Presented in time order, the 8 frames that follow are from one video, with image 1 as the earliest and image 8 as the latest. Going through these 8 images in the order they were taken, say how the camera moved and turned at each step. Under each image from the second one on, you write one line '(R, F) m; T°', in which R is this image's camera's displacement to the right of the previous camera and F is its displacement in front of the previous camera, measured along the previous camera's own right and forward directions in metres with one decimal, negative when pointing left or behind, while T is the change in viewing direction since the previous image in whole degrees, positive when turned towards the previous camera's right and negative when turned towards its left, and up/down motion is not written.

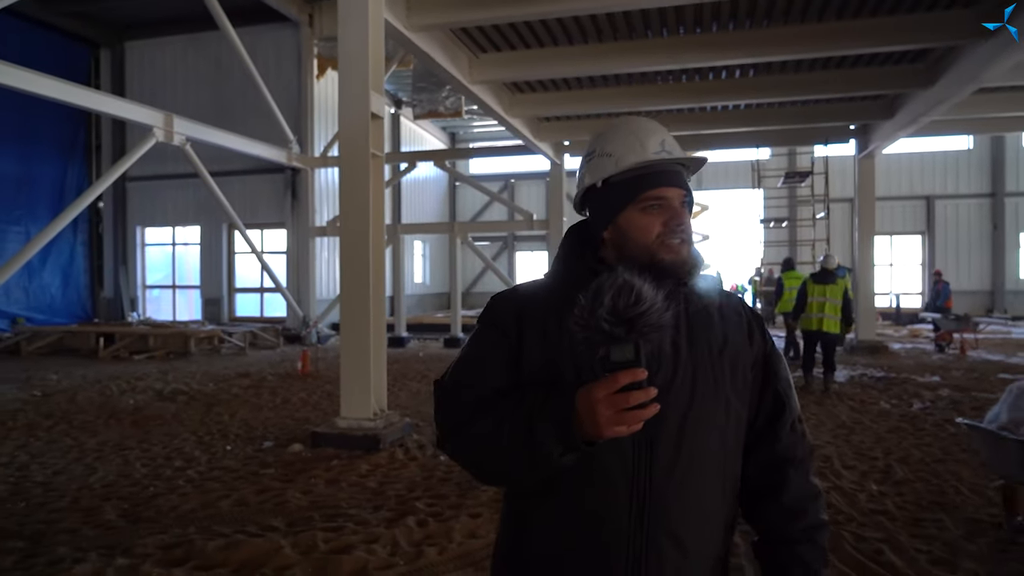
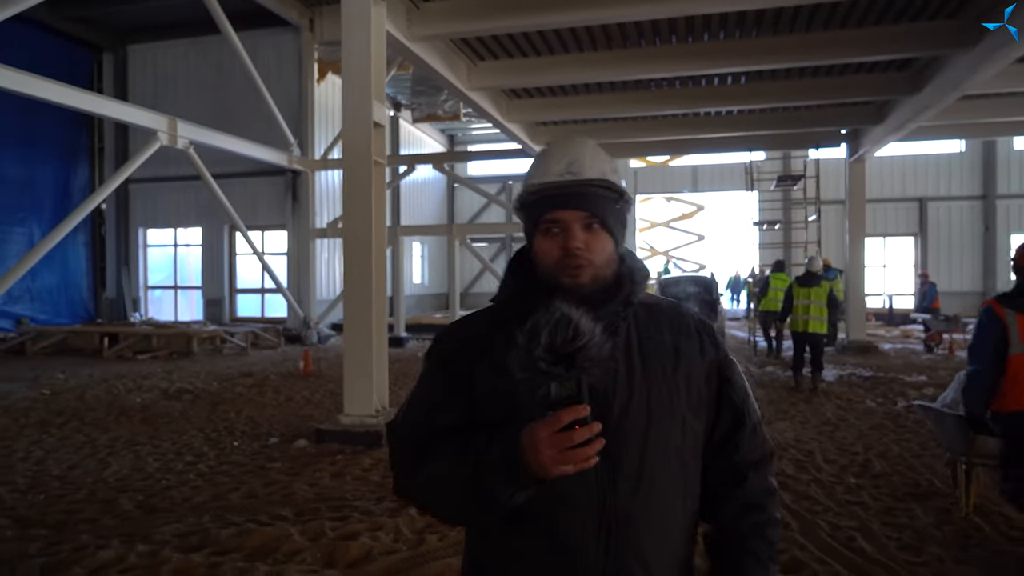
(0.0, -0.2) m; 0°
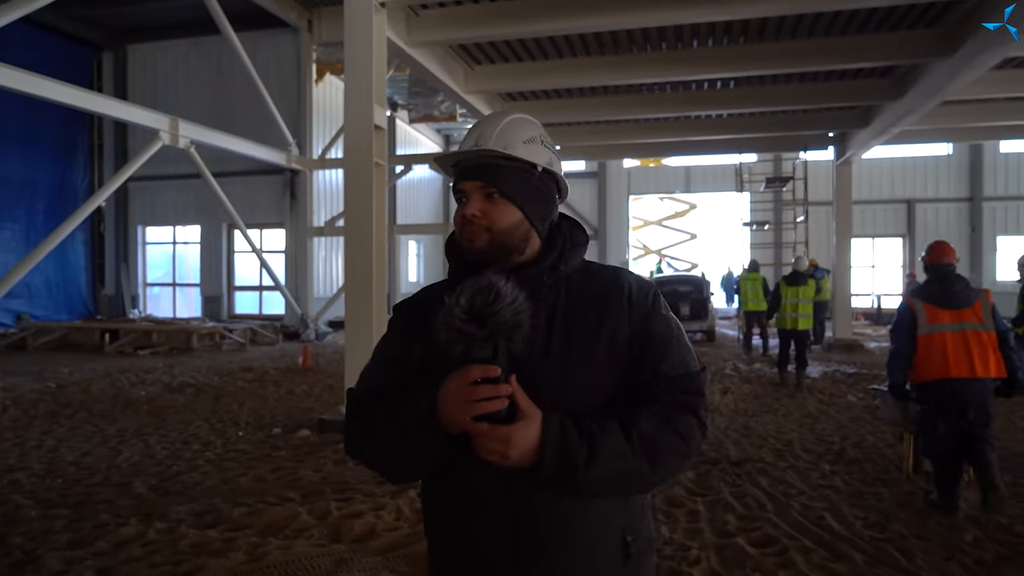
(0.0, -0.3) m; 0°
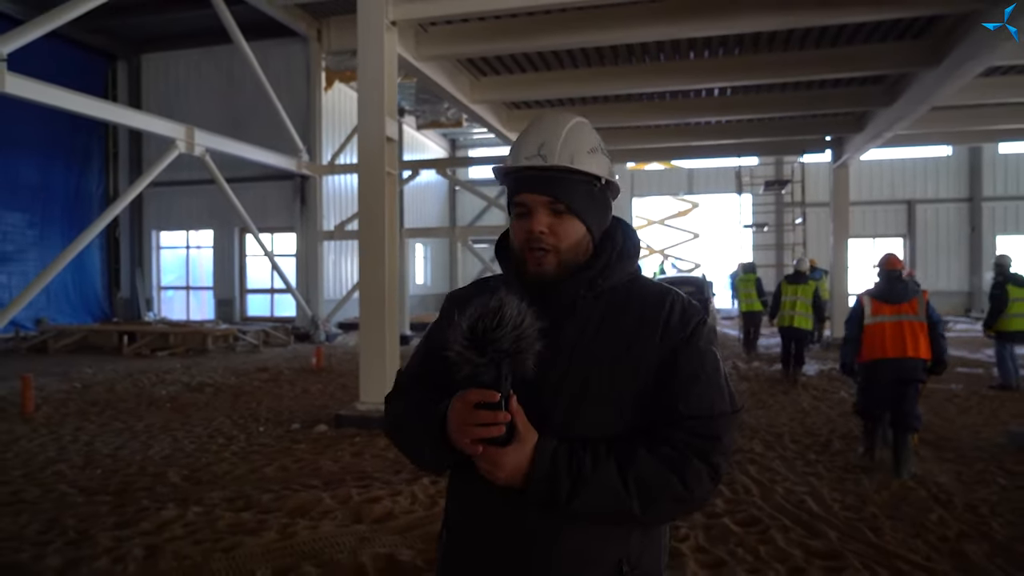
(0.0, -0.4) m; 0°
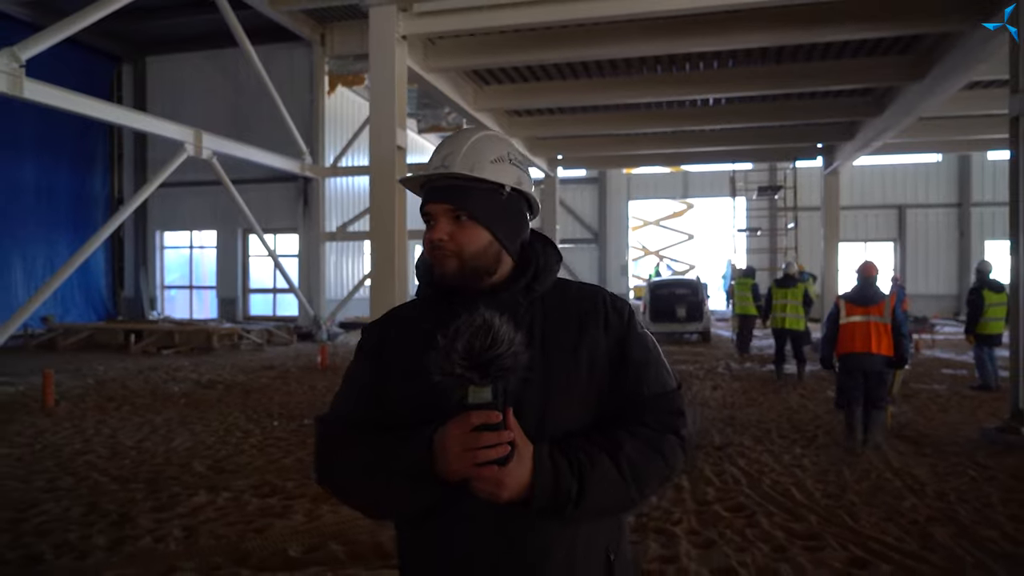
(-0.1, -0.3) m; 0°
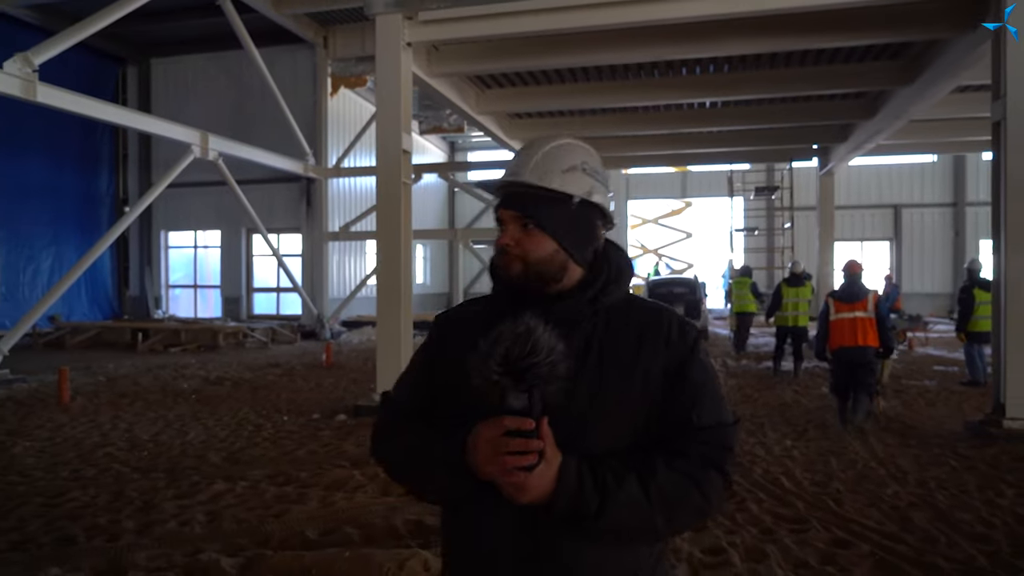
(0.0, -0.2) m; 0°
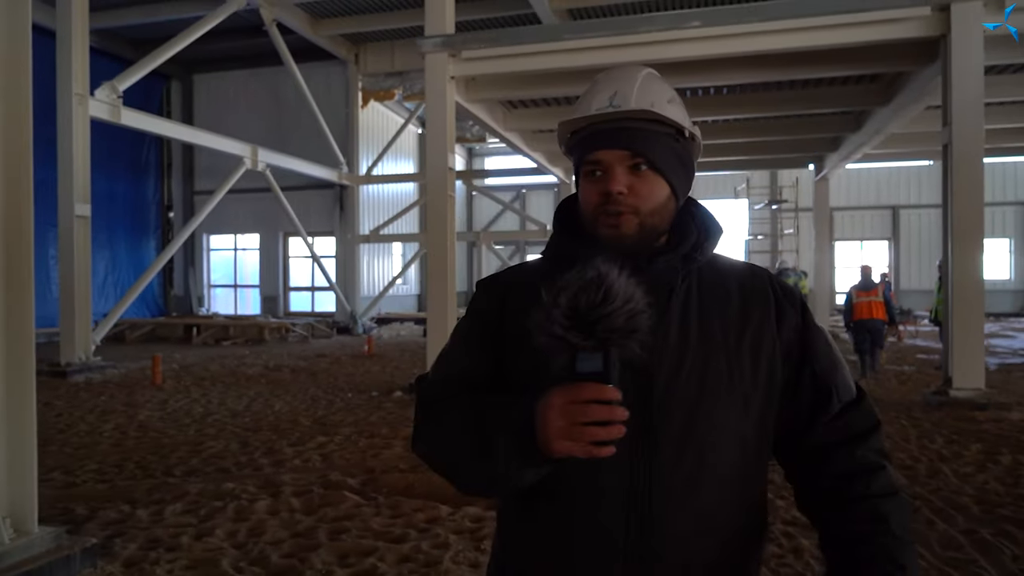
(-0.3, -1.3) m; -1°
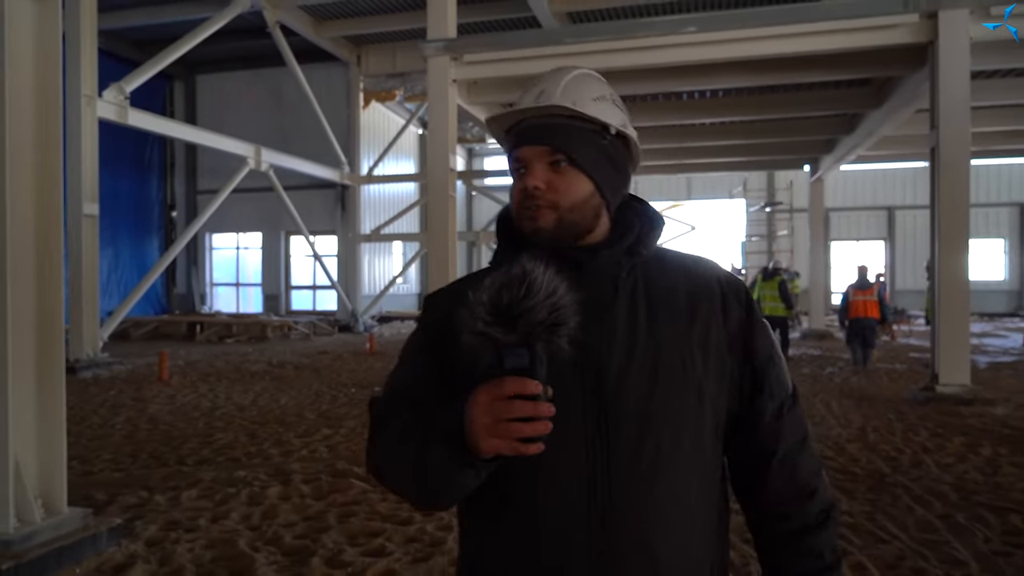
(0.0, -0.2) m; 0°
